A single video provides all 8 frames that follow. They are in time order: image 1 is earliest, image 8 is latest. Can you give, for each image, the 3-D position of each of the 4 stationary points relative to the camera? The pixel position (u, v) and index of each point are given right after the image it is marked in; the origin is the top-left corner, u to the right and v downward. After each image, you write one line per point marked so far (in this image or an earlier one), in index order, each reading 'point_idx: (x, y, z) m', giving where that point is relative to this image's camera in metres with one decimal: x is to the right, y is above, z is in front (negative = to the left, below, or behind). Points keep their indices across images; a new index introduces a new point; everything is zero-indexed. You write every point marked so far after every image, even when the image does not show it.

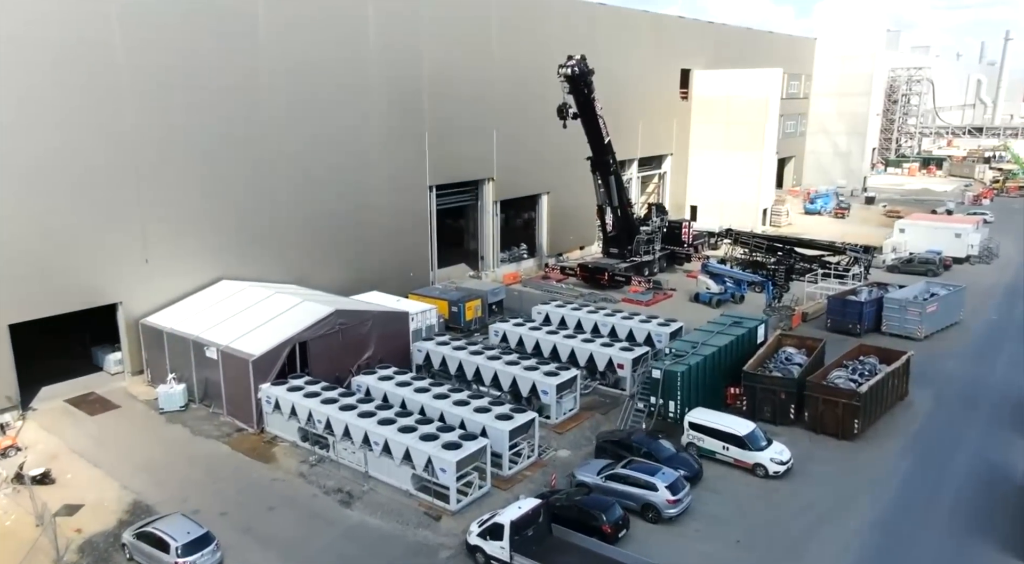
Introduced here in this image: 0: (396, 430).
0: (-2.4, -3.1, +16.7) m
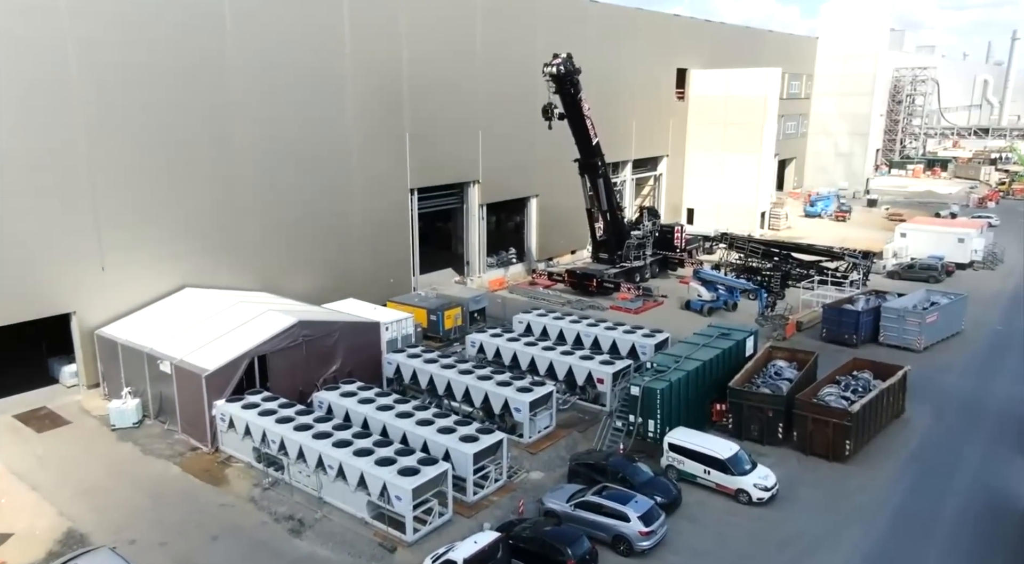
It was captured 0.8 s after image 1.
0: (-3.1, -3.4, +15.6) m
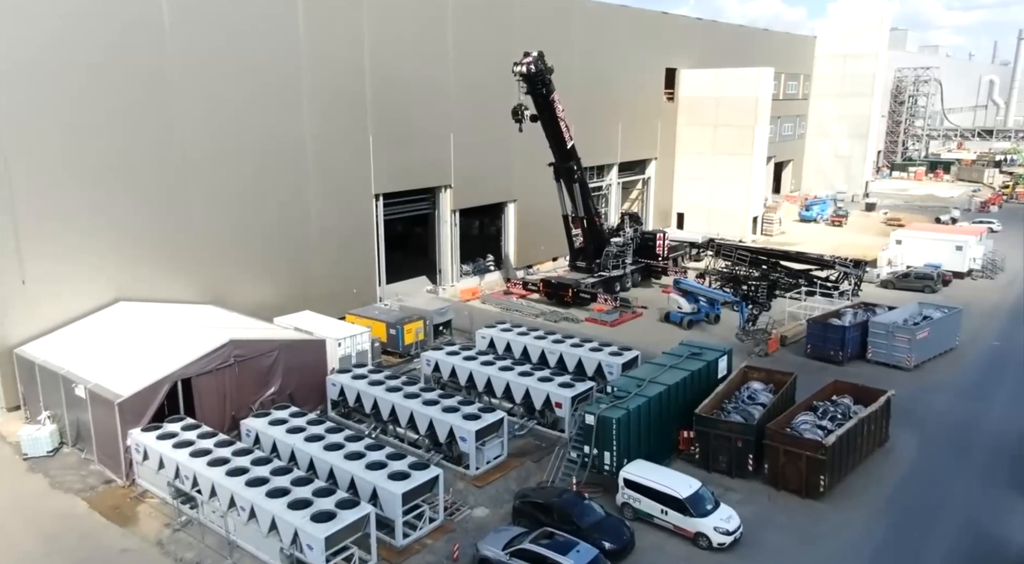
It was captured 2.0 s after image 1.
0: (-4.4, -3.7, +14.1) m
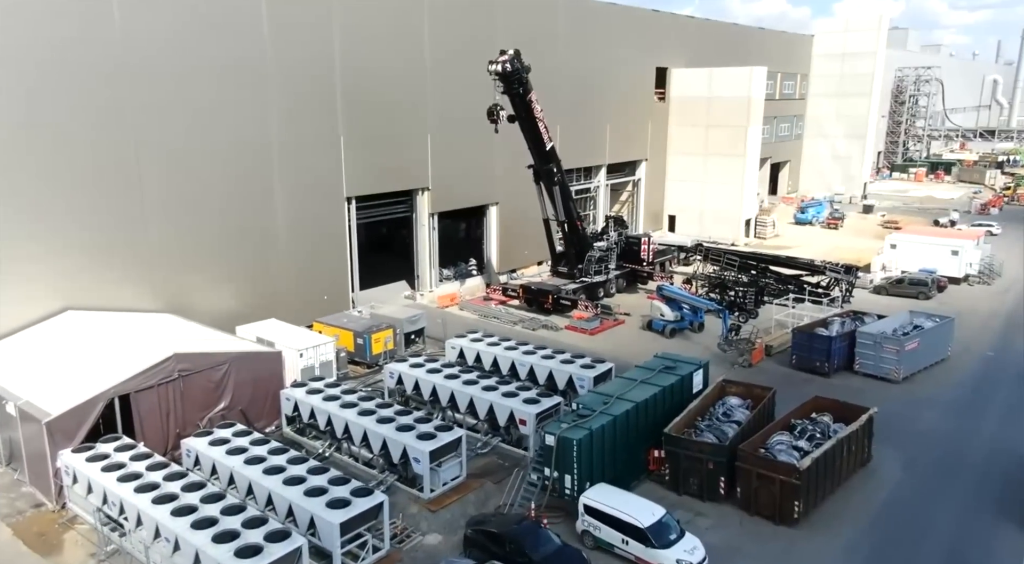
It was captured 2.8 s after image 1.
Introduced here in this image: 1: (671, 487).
0: (-5.3, -4.0, +13.1) m
1: (+3.4, -4.4, +17.1) m
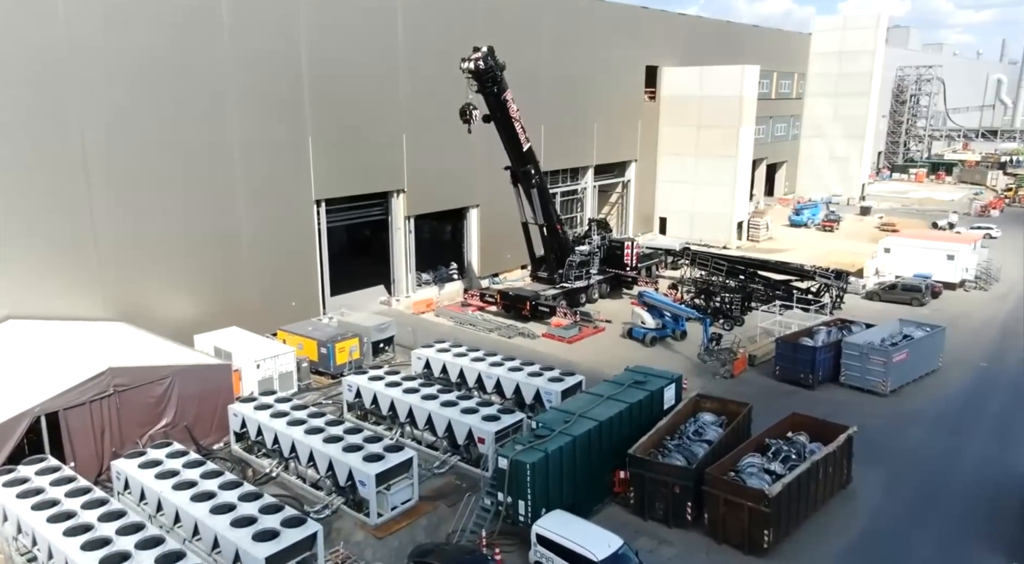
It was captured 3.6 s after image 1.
0: (-6.2, -4.2, +12.1) m
1: (+2.5, -4.6, +16.1) m
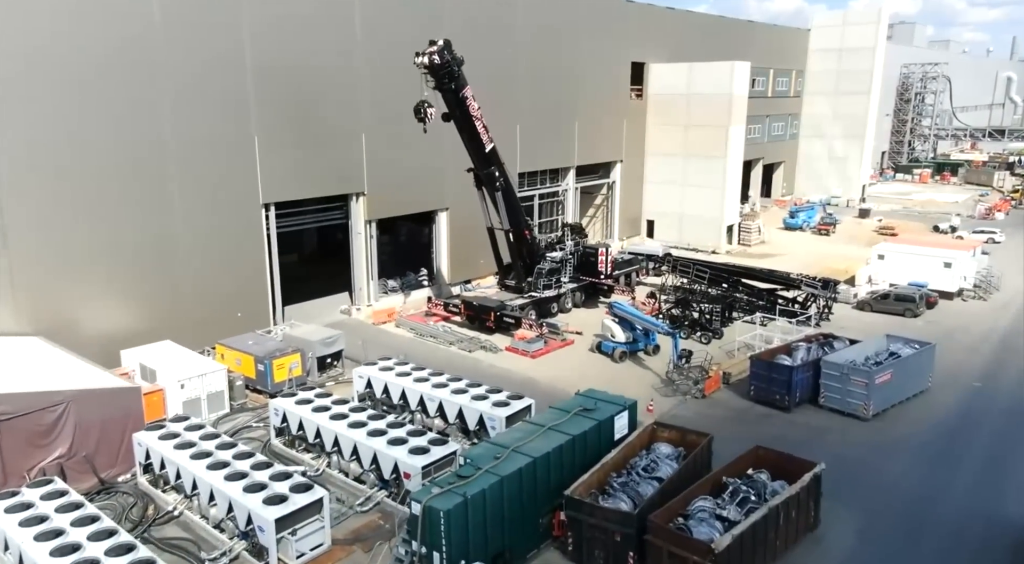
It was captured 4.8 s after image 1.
0: (-7.6, -4.5, +10.4) m
1: (+1.1, -5.0, +14.3) m
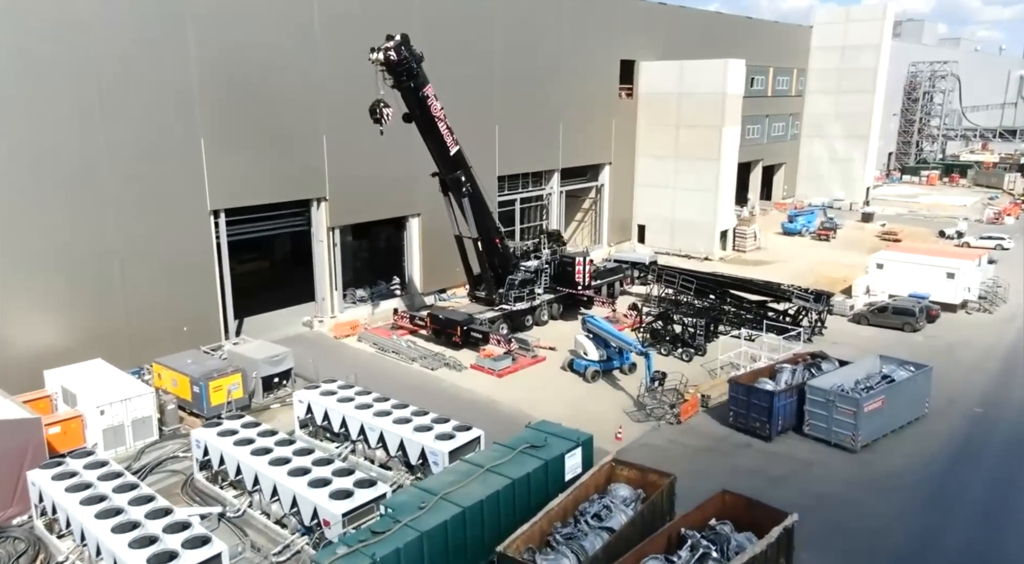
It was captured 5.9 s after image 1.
0: (-8.8, -4.9, +8.7) m
1: (0.0, -5.4, +12.6) m
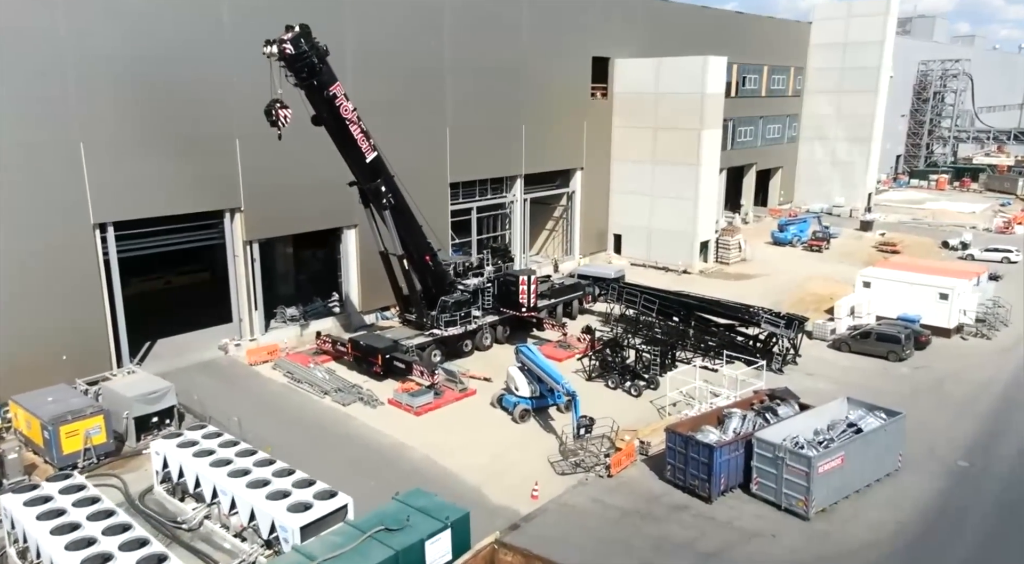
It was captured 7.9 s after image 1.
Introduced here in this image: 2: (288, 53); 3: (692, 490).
0: (-11.2, -5.5, +6.1) m
1: (-2.4, -6.0, +9.7) m
2: (-5.4, +5.5, +19.2) m
3: (+3.8, -4.3, +16.6) m
